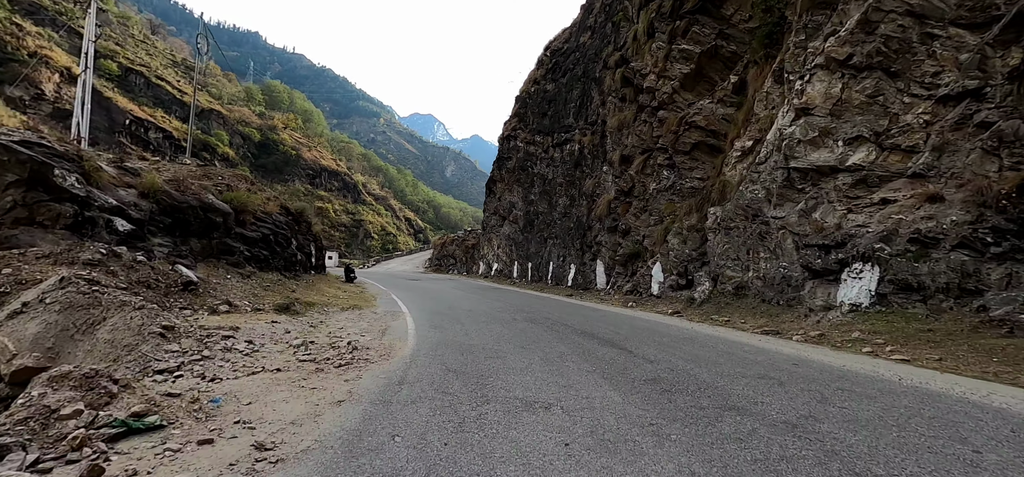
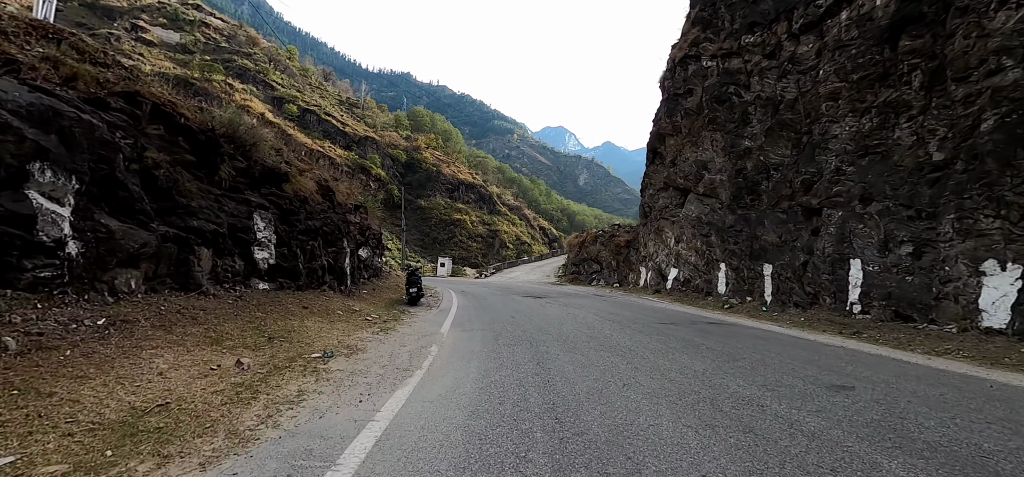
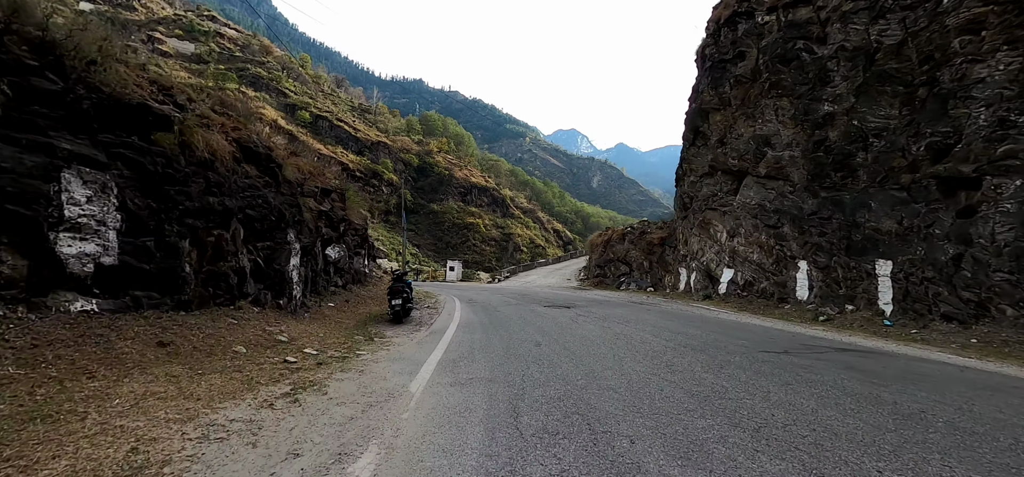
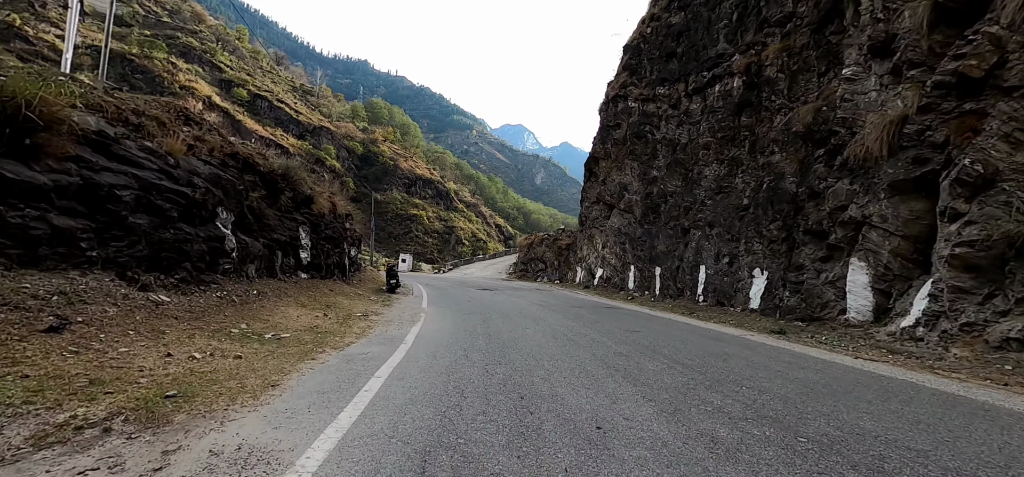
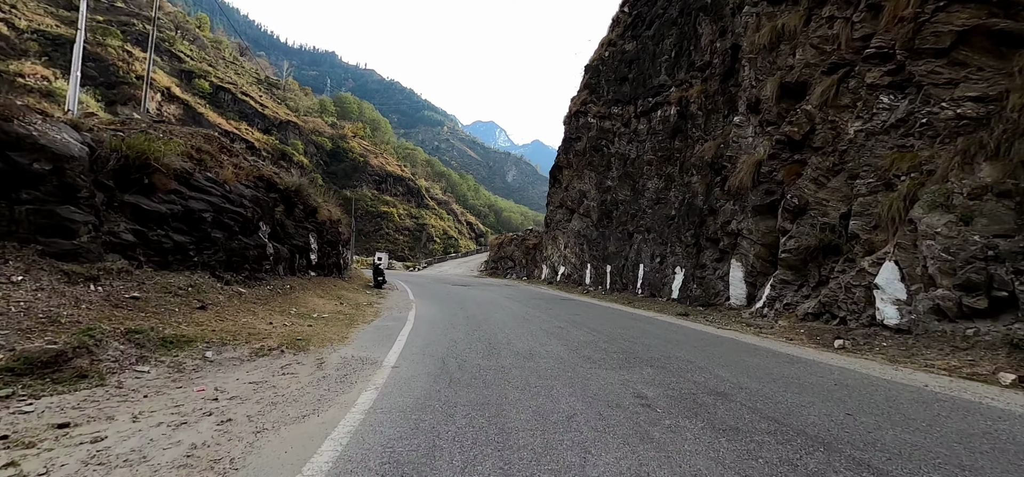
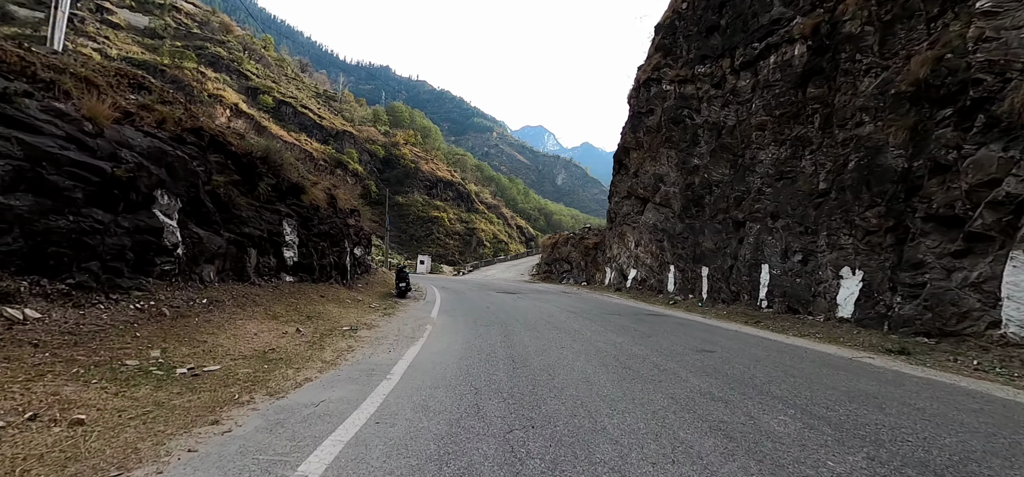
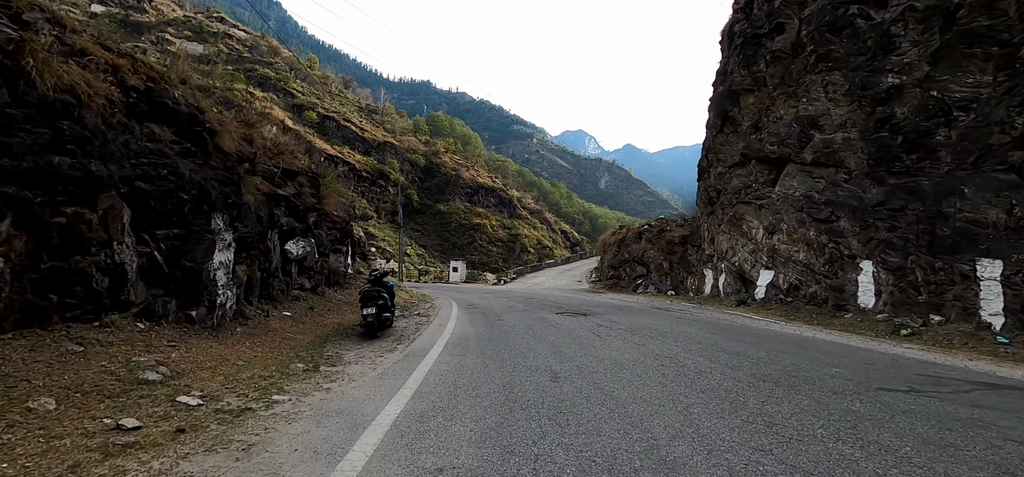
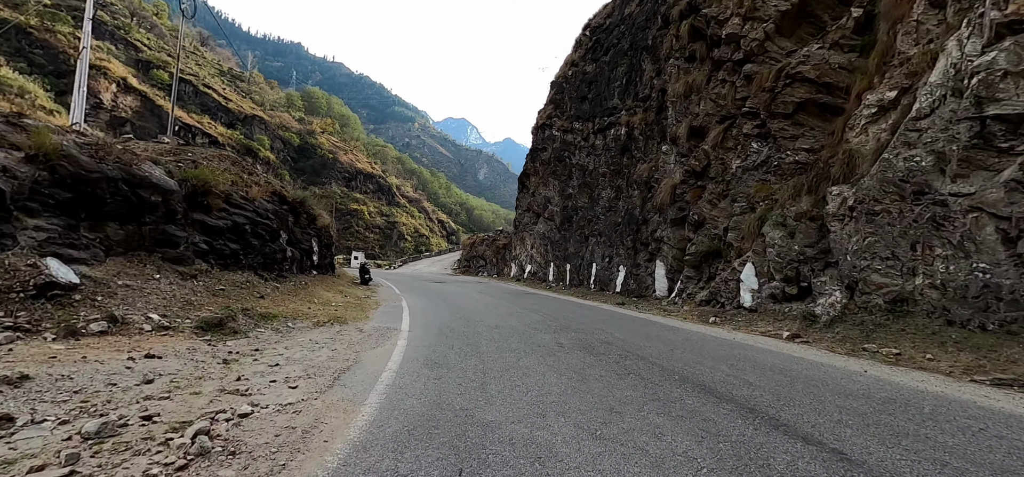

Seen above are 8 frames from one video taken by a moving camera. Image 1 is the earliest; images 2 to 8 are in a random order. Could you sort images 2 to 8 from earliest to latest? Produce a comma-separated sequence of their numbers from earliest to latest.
8, 5, 4, 6, 2, 3, 7
